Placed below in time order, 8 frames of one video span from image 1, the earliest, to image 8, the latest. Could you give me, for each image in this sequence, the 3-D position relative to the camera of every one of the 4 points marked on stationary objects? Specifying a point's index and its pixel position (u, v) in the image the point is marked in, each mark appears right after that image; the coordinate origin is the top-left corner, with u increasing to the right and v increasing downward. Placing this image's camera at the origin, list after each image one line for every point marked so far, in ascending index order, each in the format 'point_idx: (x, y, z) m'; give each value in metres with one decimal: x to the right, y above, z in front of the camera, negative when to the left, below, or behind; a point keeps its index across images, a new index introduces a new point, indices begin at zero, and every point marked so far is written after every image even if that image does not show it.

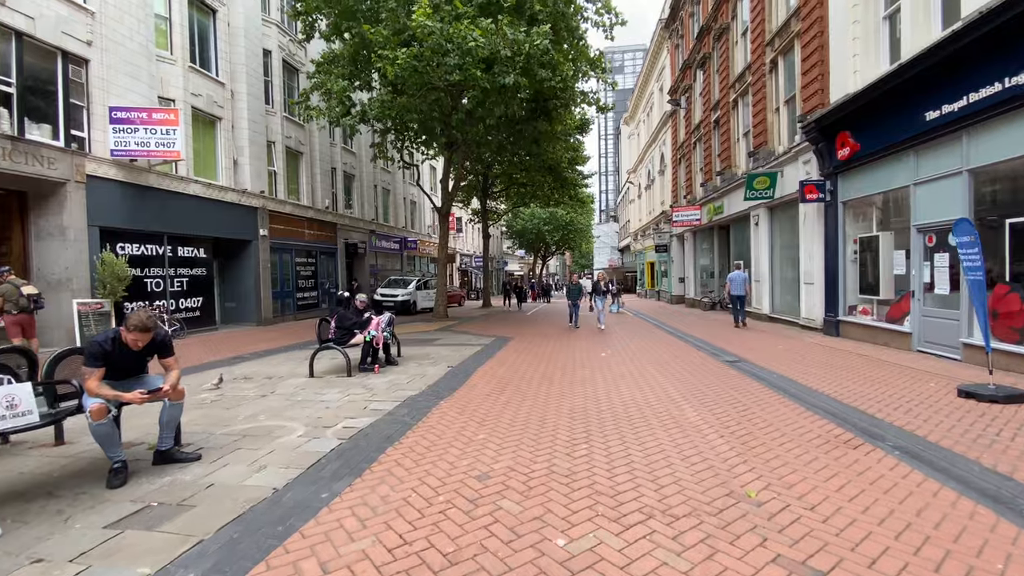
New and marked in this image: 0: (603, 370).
0: (+1.8, -1.6, +9.5) m
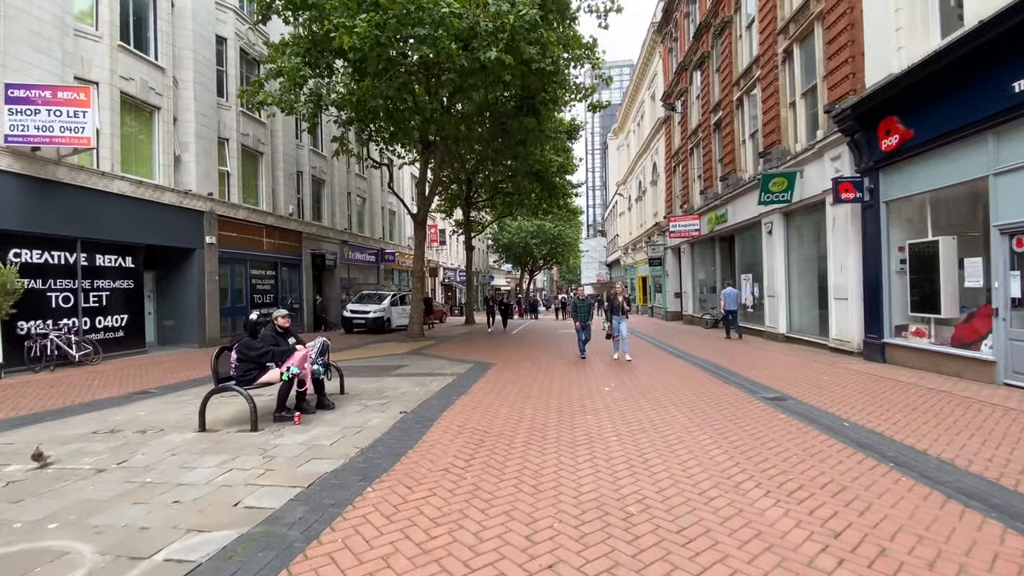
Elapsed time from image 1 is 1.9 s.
0: (+1.5, -1.9, +7.3) m
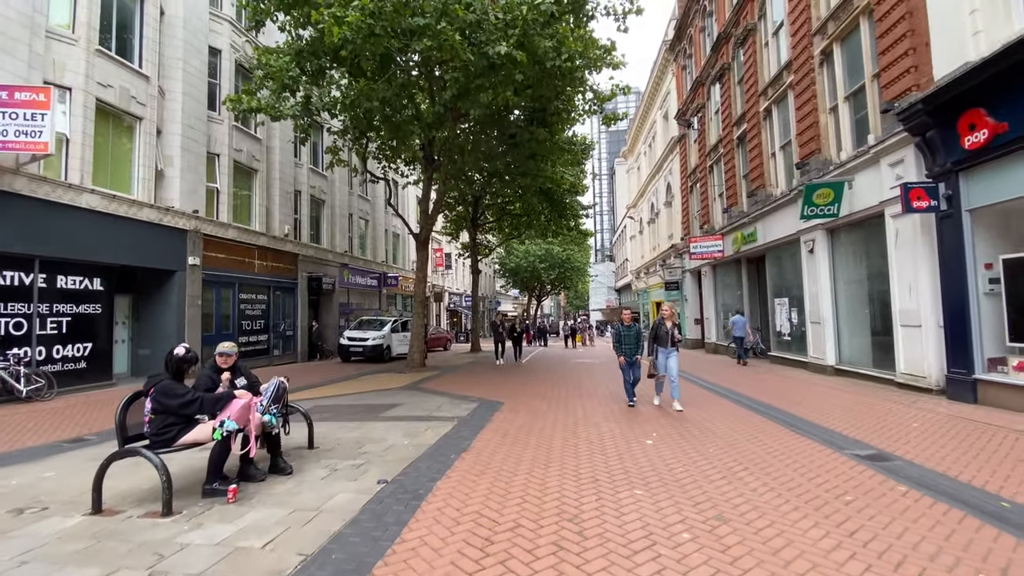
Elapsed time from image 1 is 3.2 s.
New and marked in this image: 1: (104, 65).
0: (+1.7, -2.1, +5.7) m
1: (-10.9, +6.0, +12.7) m
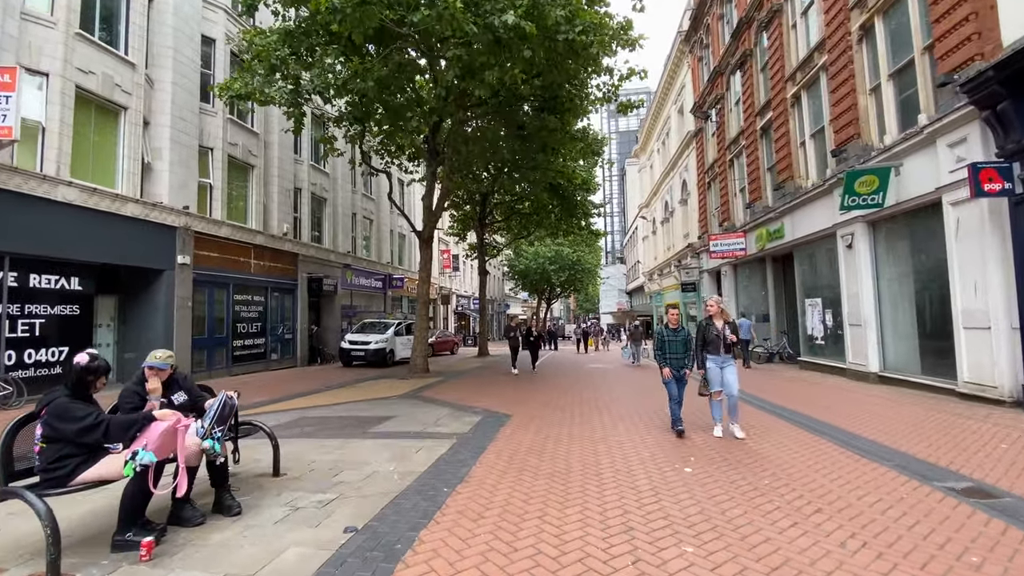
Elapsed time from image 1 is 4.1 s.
0: (+1.8, -2.1, +4.6) m
1: (-10.7, +6.0, +11.9) m
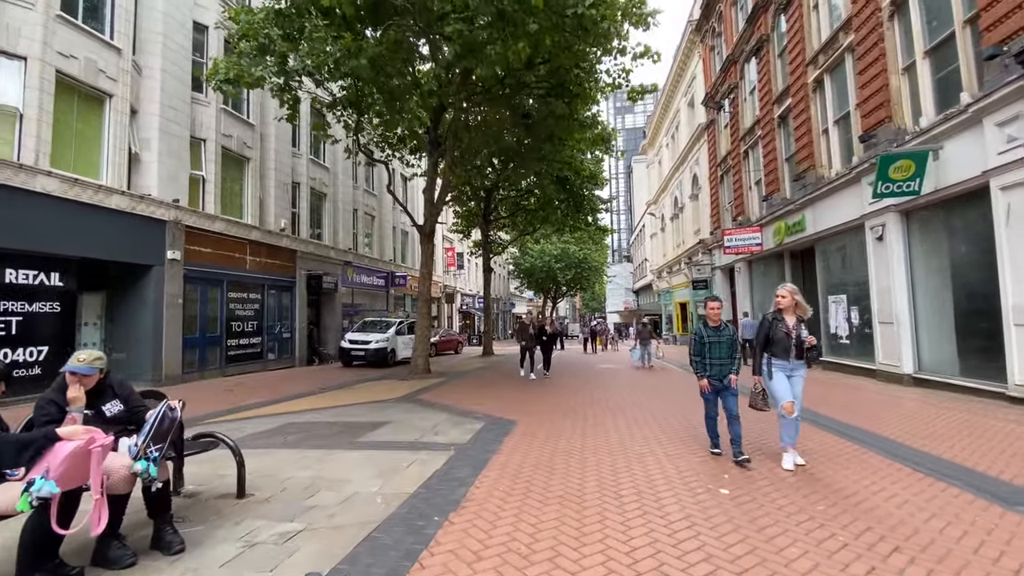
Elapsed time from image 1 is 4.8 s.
0: (+1.8, -2.0, +3.8) m
1: (-10.6, +6.1, +11.3) m
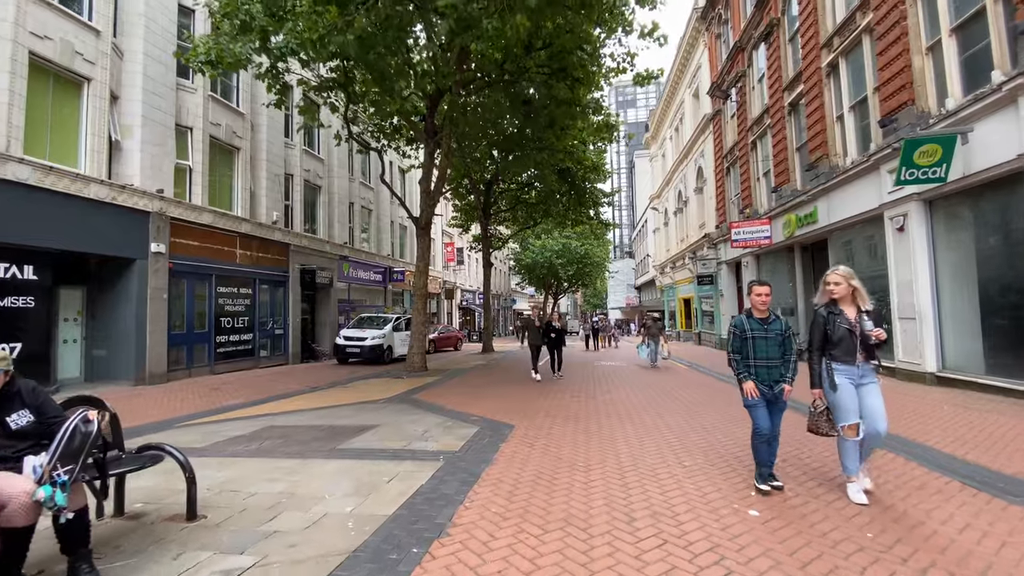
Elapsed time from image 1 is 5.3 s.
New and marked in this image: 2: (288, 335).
0: (+1.8, -1.9, +3.3) m
1: (-10.7, +6.2, +10.7) m
2: (-8.7, -1.8, +18.3) m
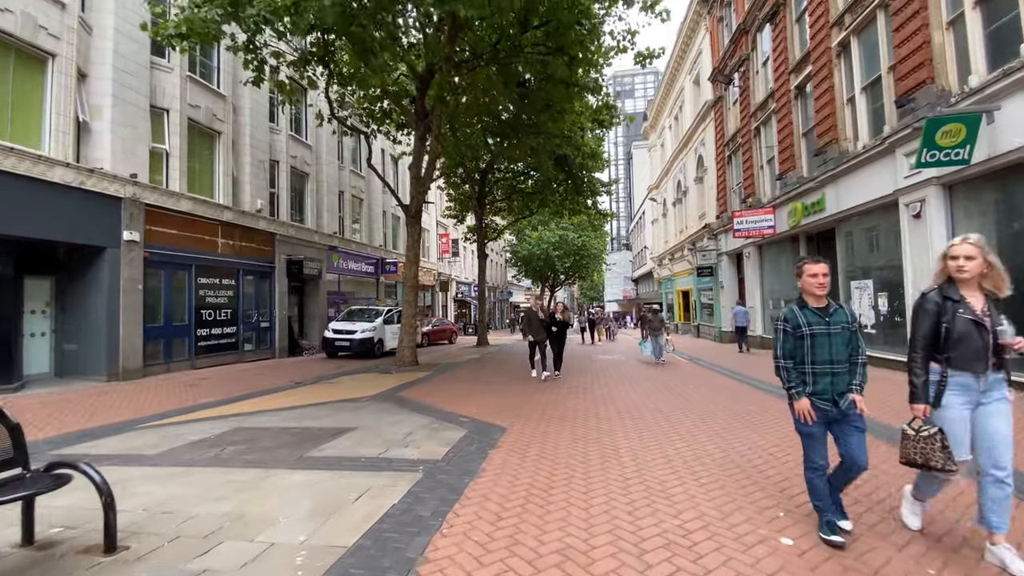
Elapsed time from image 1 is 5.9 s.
0: (+1.7, -1.8, +2.7) m
1: (-10.8, +6.4, +9.9) m
2: (-8.9, -1.5, +17.7) m
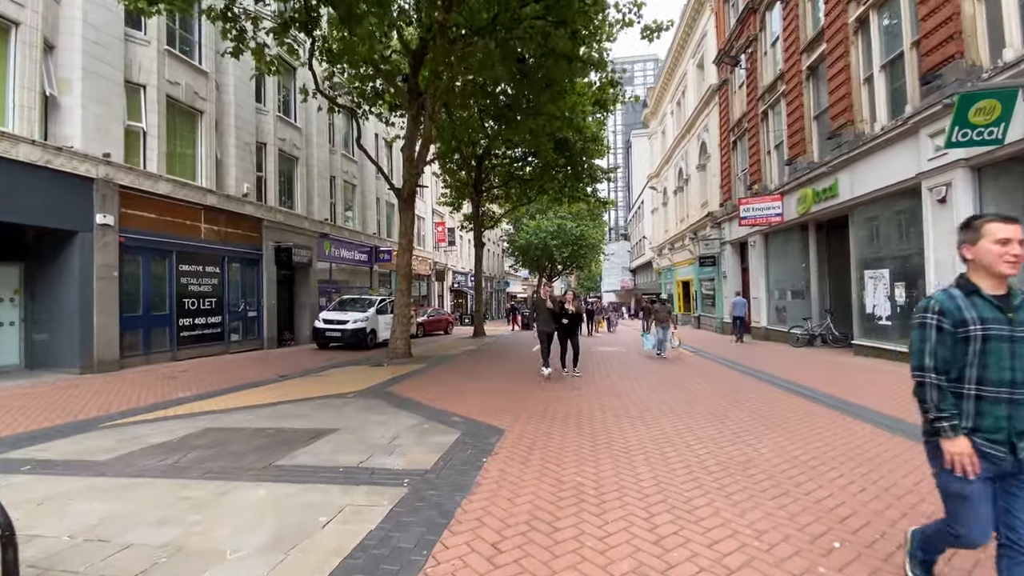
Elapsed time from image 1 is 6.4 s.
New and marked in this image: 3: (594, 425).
0: (+1.7, -1.7, +2.1) m
1: (-10.8, +6.7, +9.0) m
2: (-9.0, -1.0, +17.0) m
3: (+1.1, -1.8, +6.1) m
